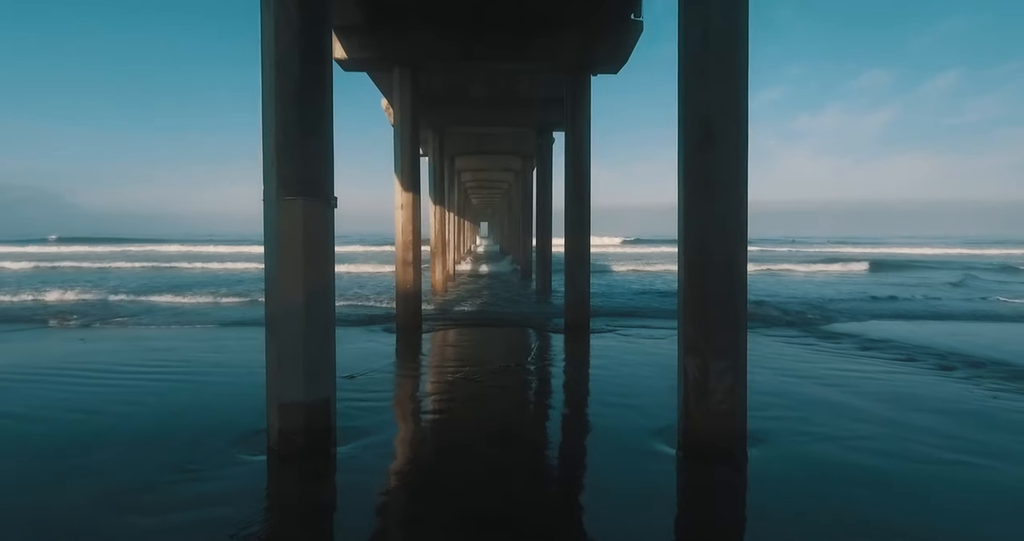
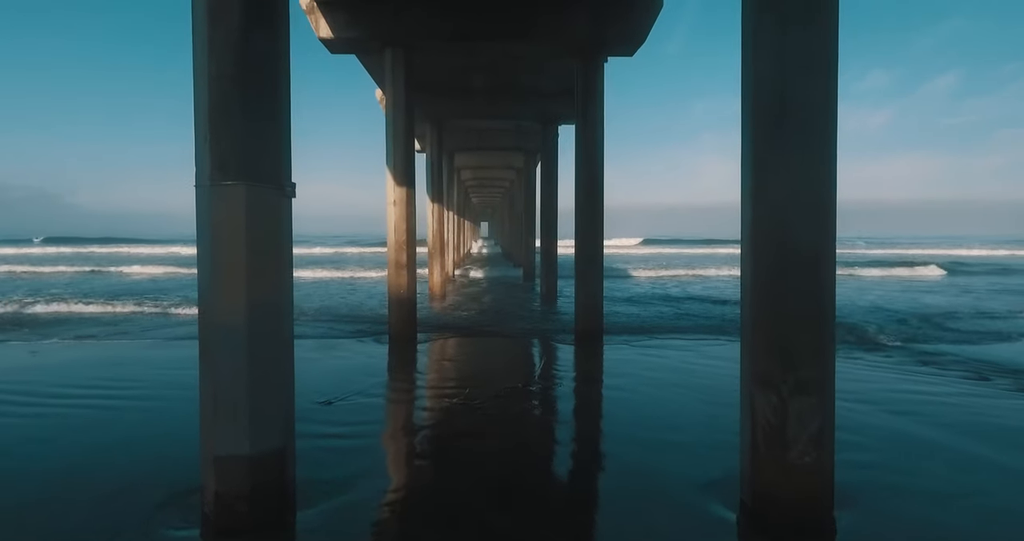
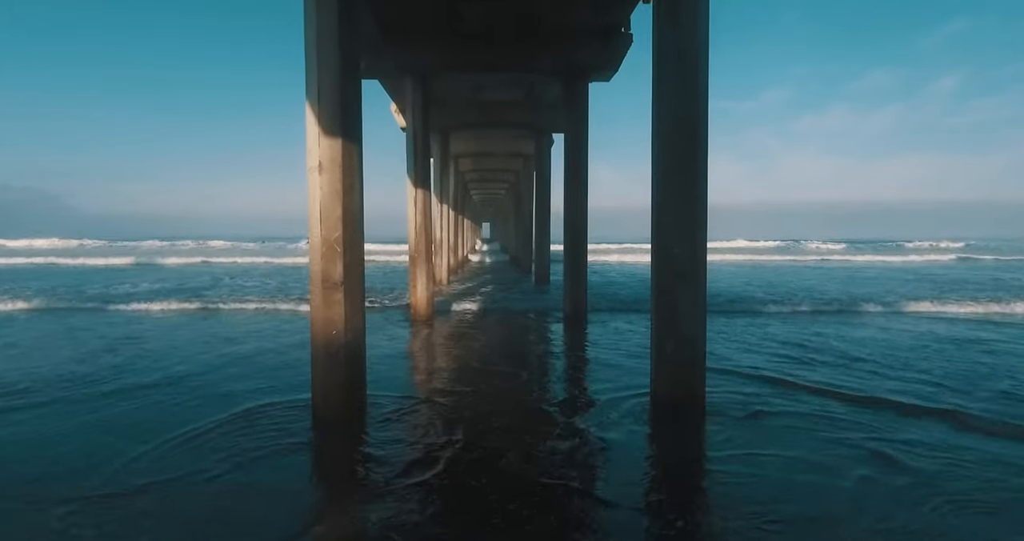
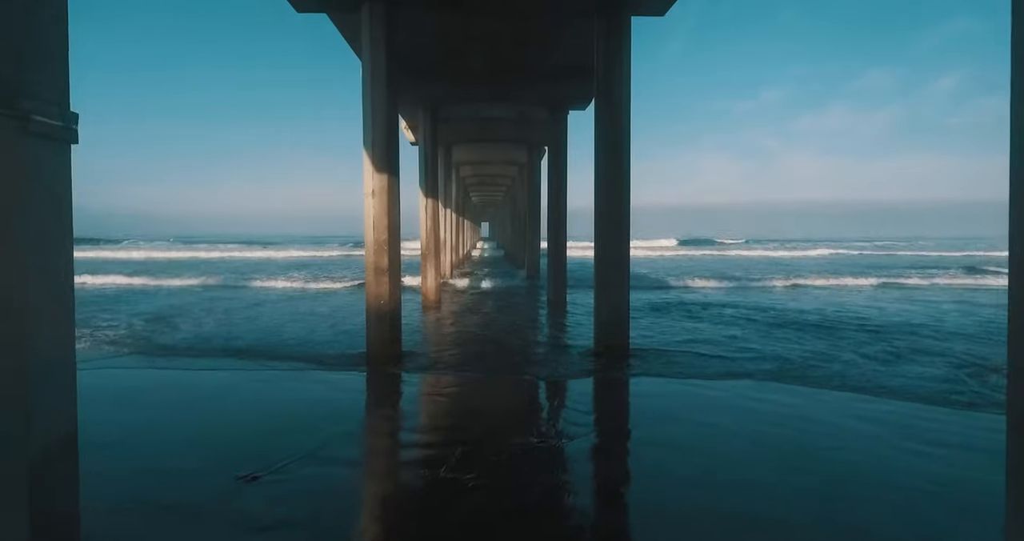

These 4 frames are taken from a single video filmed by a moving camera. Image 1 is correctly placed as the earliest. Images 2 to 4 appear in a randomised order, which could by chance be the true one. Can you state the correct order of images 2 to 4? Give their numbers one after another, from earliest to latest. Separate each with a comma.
2, 4, 3
